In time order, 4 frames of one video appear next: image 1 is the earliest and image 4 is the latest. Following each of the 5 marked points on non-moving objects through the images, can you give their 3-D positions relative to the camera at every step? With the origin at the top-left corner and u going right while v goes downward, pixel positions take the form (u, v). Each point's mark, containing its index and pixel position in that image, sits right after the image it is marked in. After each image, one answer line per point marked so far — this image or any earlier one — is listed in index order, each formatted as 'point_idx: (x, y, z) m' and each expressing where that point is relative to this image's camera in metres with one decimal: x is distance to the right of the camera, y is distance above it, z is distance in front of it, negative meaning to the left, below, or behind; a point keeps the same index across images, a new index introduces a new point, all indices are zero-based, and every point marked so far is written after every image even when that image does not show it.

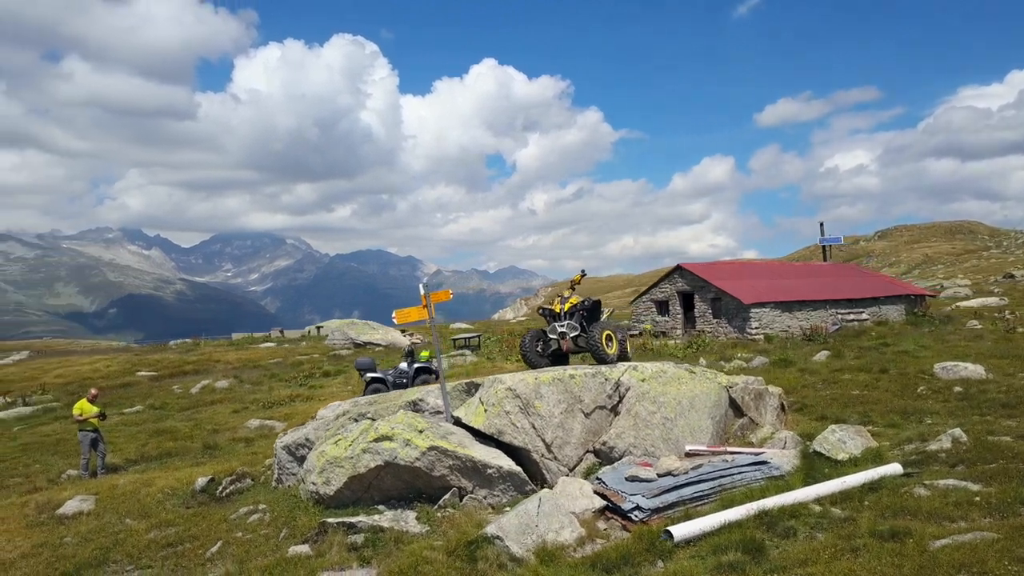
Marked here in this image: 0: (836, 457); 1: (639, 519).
0: (+7.5, -3.9, +14.7) m
1: (+2.3, -4.1, +11.4) m
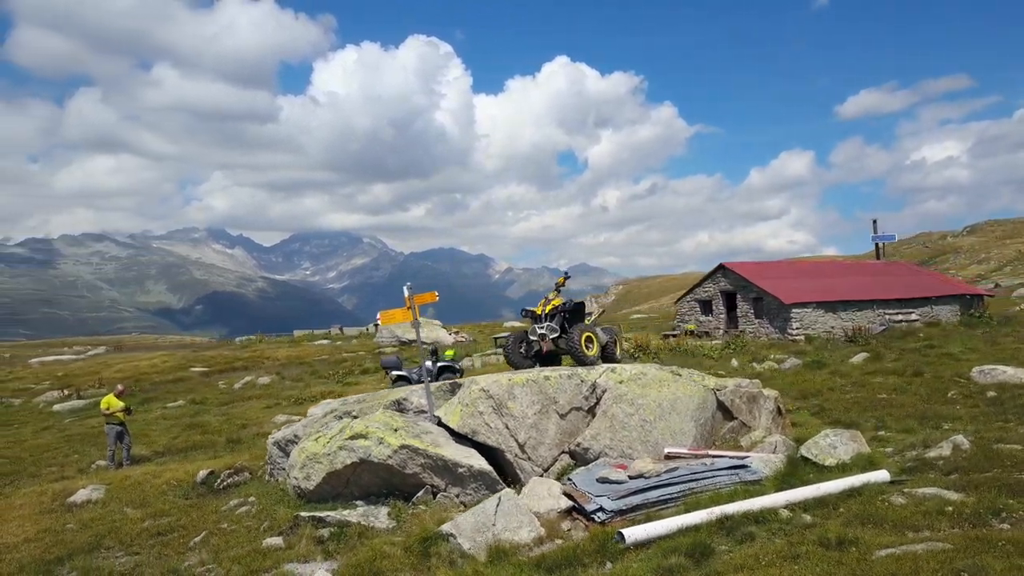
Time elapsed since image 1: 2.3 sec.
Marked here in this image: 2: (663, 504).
0: (+7.0, -3.9, +14.4) m
1: (+1.6, -4.2, +11.5) m
2: (+2.8, -4.0, +11.9) m
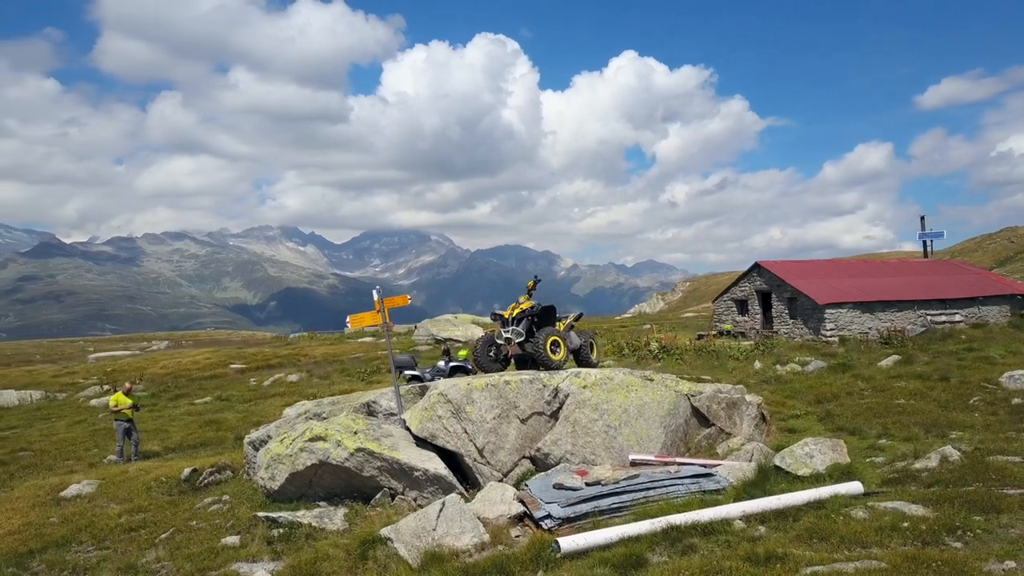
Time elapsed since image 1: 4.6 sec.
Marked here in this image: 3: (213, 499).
0: (+6.2, -4.0, +14.0) m
1: (+0.6, -4.3, +11.4) m
2: (+1.9, -4.1, +11.8) m
3: (-7.0, -5.0, +15.0) m
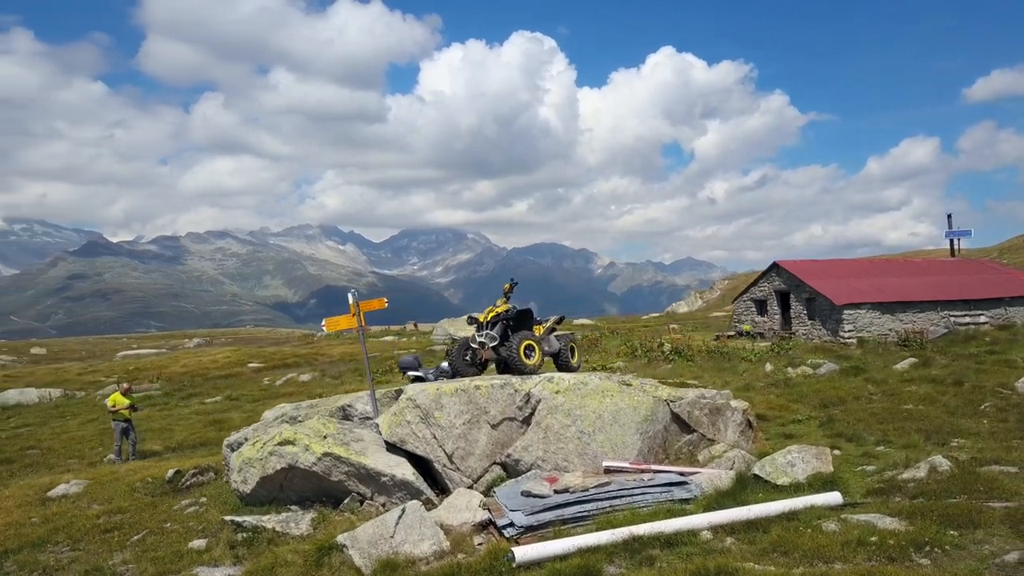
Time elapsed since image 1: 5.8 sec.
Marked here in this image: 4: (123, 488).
0: (+5.6, -4.1, +13.6) m
1: (-0.1, -4.4, +11.2) m
2: (+1.2, -4.2, +11.5) m
3: (-7.6, -5.0, +15.1) m
4: (-10.2, -5.3, +16.7) m
